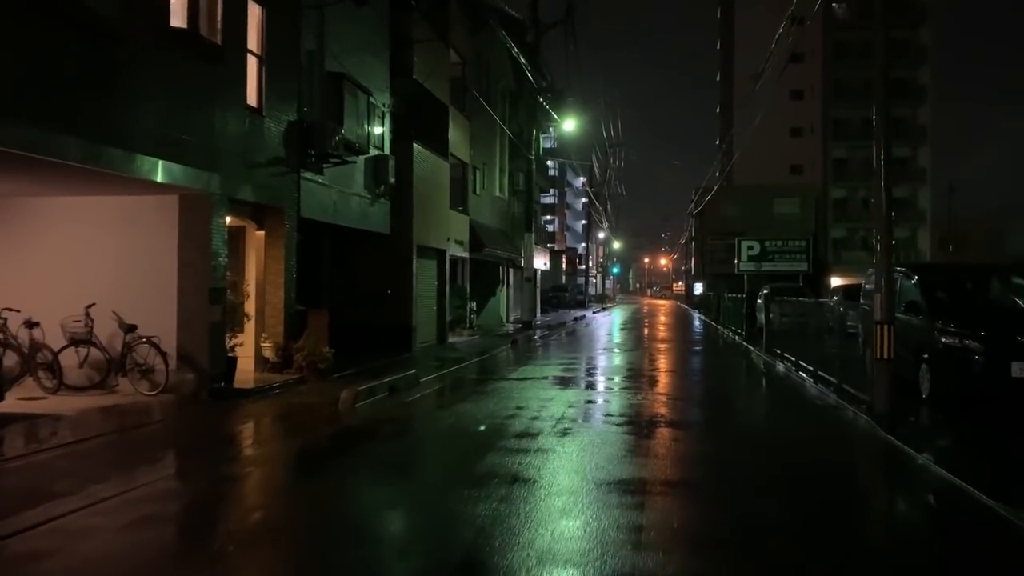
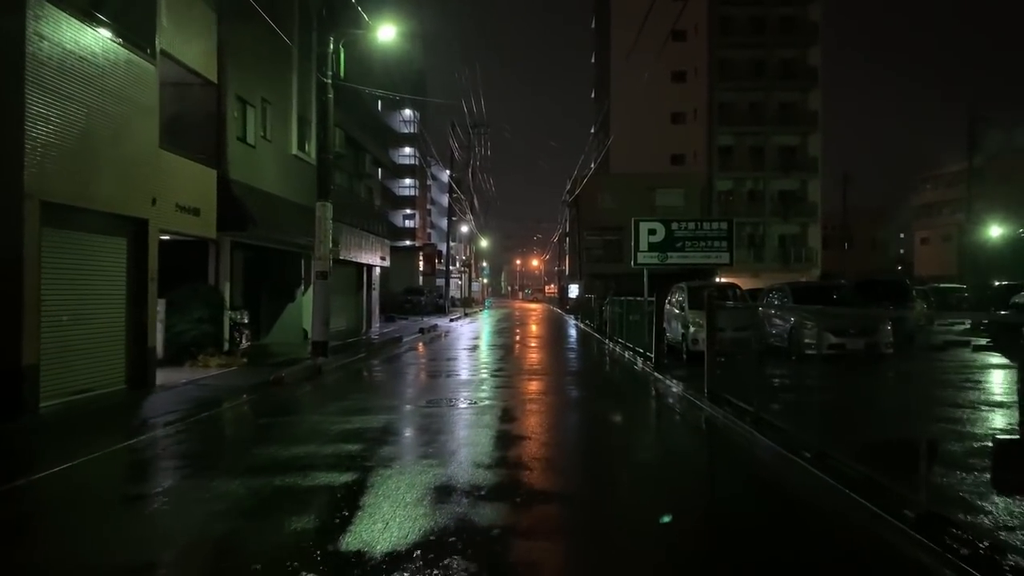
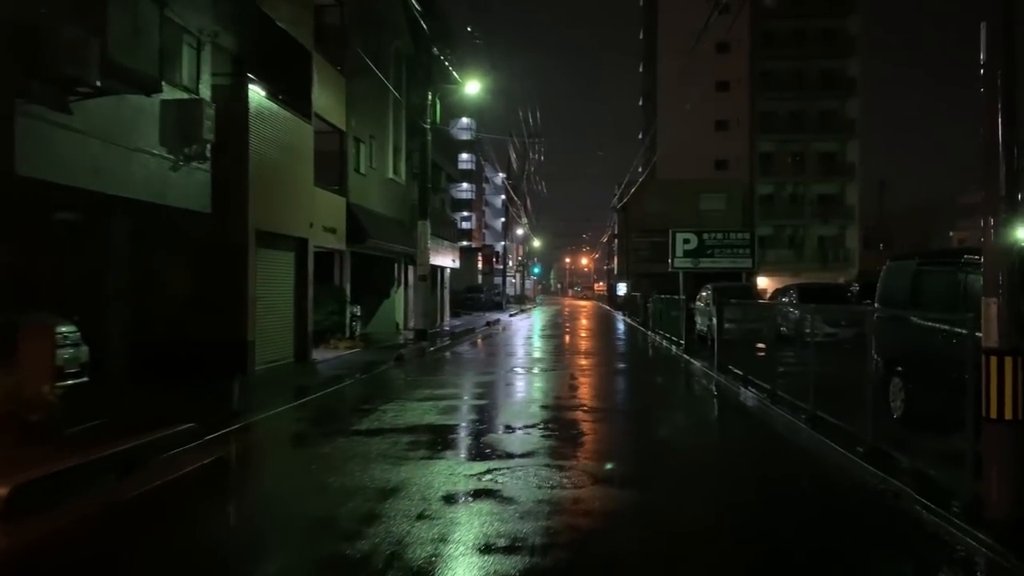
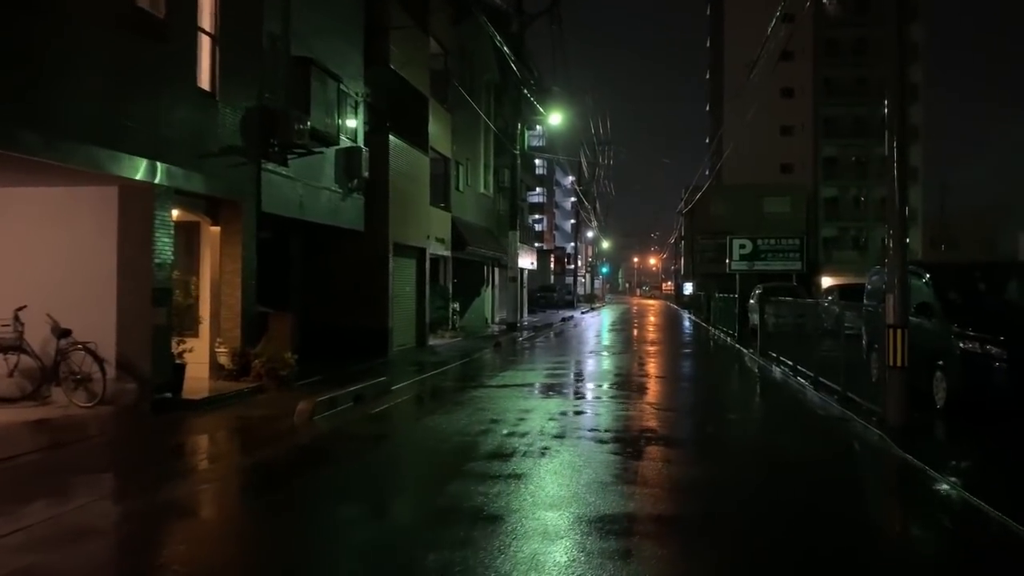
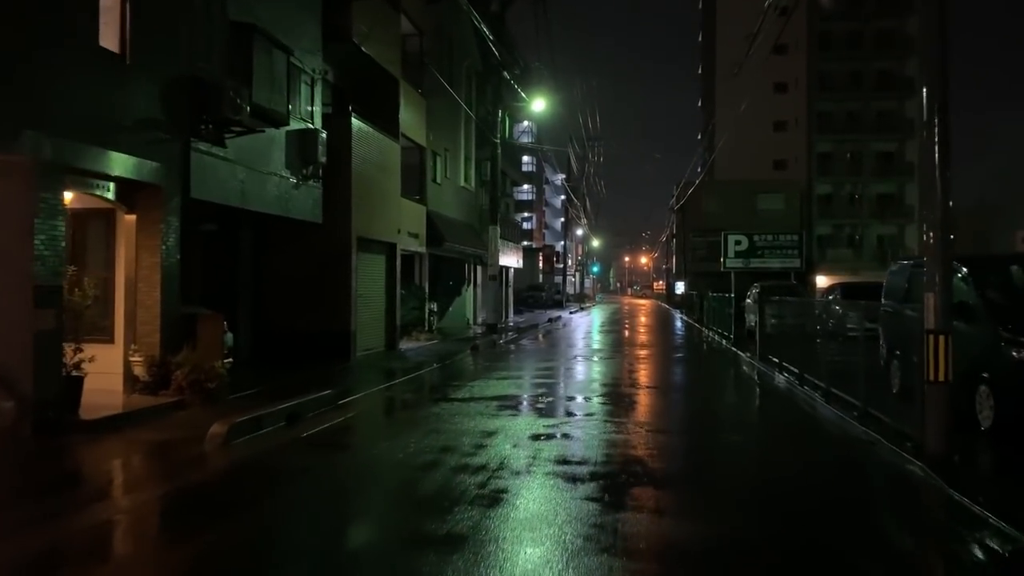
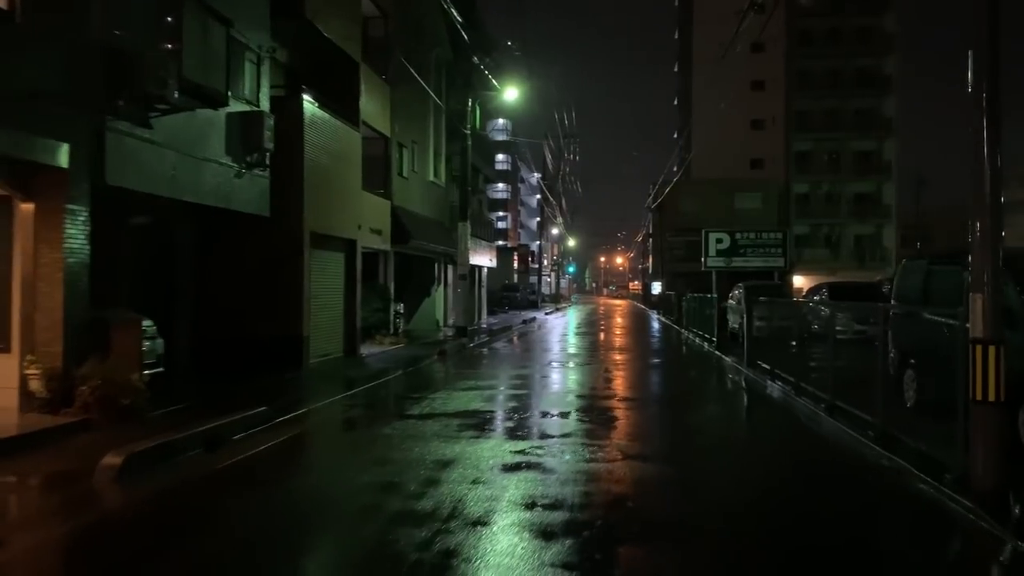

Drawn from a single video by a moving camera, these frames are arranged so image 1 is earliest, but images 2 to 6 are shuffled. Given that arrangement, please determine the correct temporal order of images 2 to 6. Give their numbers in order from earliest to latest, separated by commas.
4, 5, 6, 3, 2
